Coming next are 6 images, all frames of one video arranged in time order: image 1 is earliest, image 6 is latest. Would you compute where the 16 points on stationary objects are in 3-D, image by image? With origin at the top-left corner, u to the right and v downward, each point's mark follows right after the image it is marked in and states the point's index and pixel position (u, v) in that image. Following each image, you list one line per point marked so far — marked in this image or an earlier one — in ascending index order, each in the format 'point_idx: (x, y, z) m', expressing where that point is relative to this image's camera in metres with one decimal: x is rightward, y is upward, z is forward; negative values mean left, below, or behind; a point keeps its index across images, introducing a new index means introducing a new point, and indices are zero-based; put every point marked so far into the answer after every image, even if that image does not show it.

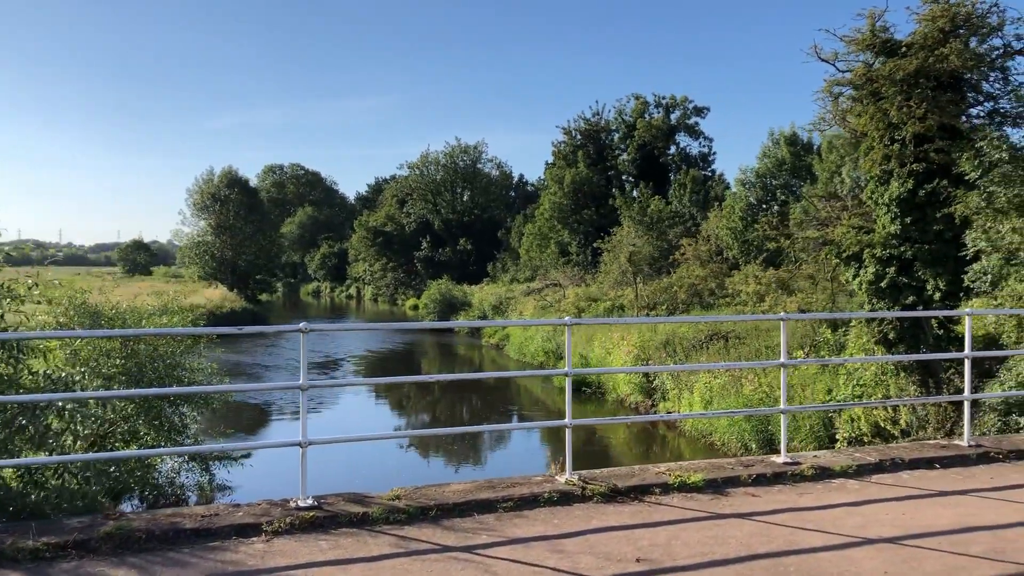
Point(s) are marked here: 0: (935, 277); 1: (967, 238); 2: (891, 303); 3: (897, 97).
0: (+6.0, +0.1, +13.0) m
1: (+6.0, +0.6, +12.3) m
2: (+5.6, -0.2, +13.8) m
3: (+5.1, +2.6, +12.8) m
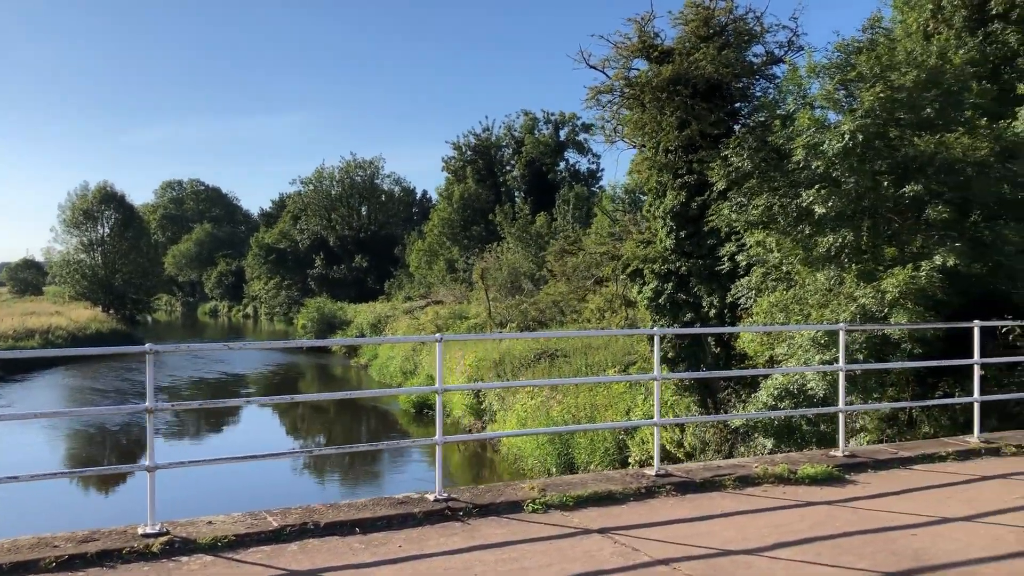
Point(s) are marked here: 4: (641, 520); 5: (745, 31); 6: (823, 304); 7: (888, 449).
0: (+2.7, -0.1, +12.6) m
1: (+2.7, +0.4, +11.9) m
2: (+2.3, -0.5, +13.3) m
3: (+1.8, +2.4, +12.3) m
4: (+0.5, -0.9, +3.7) m
5: (+3.0, +3.3, +12.1) m
6: (+3.3, -0.2, +10.0) m
7: (+2.0, -0.9, +5.0) m
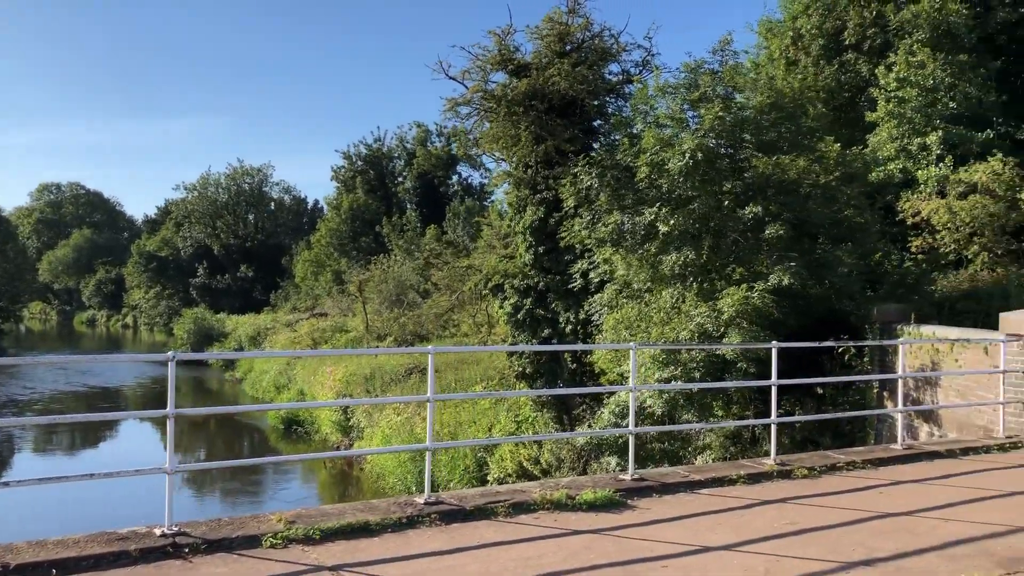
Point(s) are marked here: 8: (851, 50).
0: (+0.7, -0.3, +12.5) m
1: (+0.9, +0.2, +11.8) m
2: (+0.2, -0.7, +13.2) m
3: (0.0, +2.2, +12.2) m
4: (-0.5, -1.0, +3.4) m
5: (+1.1, +3.1, +12.1) m
6: (+1.7, -0.3, +10.0) m
7: (+0.9, -1.0, +4.9) m
8: (+6.1, +4.3, +16.7) m
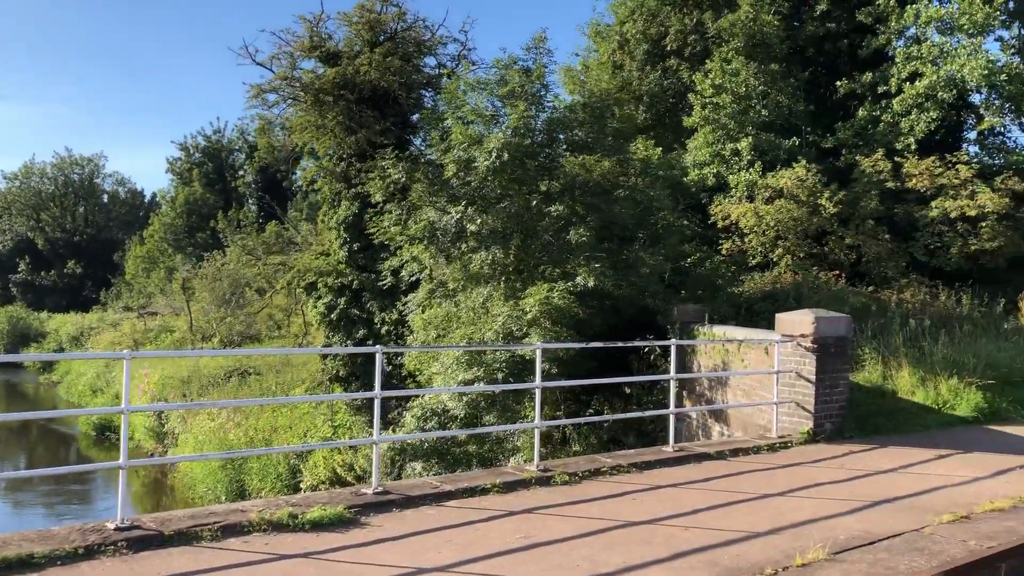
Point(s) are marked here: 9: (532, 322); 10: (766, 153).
0: (-1.7, -0.3, +12.1) m
1: (-1.5, +0.3, +11.4) m
2: (-2.3, -0.7, +12.7) m
3: (-2.4, +2.2, +11.6) m
4: (-1.5, -1.0, +2.9) m
5: (-1.2, +3.1, +11.8) m
6: (-0.4, -0.3, +9.7) m
7: (-0.4, -1.0, +4.6) m
8: (+3.0, +4.2, +17.0) m
9: (+0.2, -0.3, +9.1) m
10: (+3.9, +2.1, +14.5) m
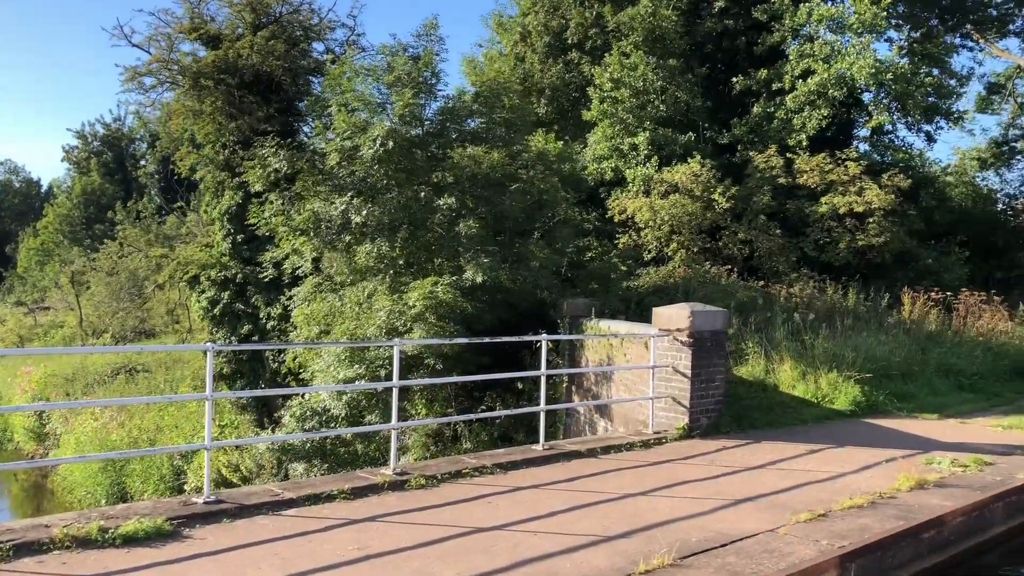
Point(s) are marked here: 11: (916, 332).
0: (-3.1, -0.2, +11.6) m
1: (-2.8, +0.3, +11.0) m
2: (-3.7, -0.6, +12.2) m
3: (-3.7, +2.3, +11.1) m
4: (-2.0, -0.9, +2.5) m
5: (-2.5, +3.2, +11.4) m
6: (-1.6, -0.3, +9.4) m
7: (-1.1, -0.9, +4.3) m
8: (+1.1, +4.3, +17.0) m
9: (-0.9, -0.3, +8.8) m
10: (+2.4, +2.2, +14.5) m
11: (+4.4, -0.5, +10.2) m
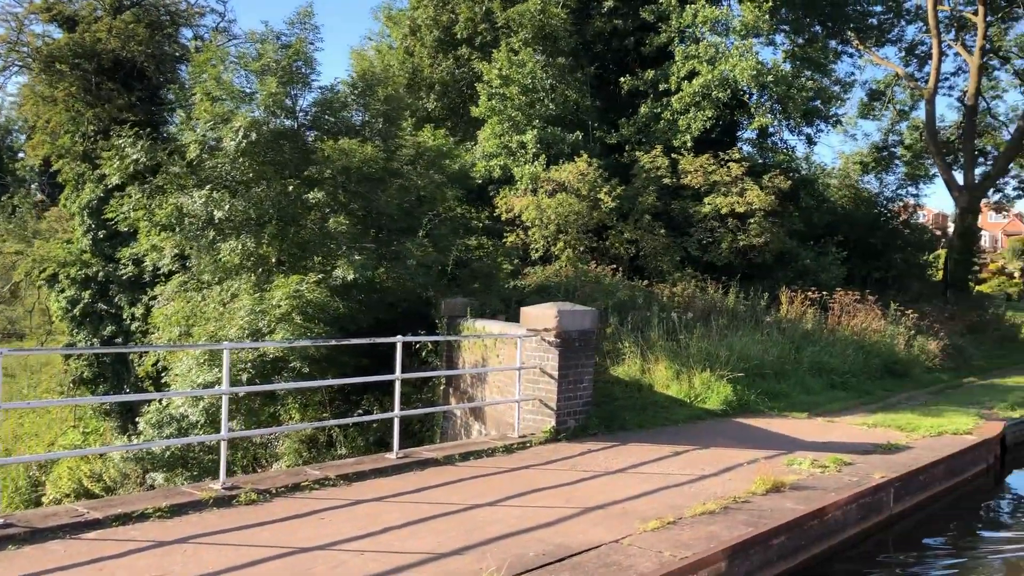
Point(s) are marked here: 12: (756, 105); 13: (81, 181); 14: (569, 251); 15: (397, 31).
0: (-4.5, -0.2, +11.0) m
1: (-4.1, +0.3, +10.4) m
2: (-5.2, -0.6, +11.4) m
3: (-5.1, +2.3, +10.4) m
4: (-2.6, -0.9, +2.0) m
5: (-4.0, +3.2, +10.8) m
6: (-2.8, -0.3, +8.9) m
7: (-1.8, -0.9, +3.9) m
8: (-0.8, +4.4, +16.7) m
9: (-2.1, -0.3, +8.4) m
10: (+0.6, +2.2, +14.4) m
11: (+3.1, -0.5, +10.4) m
12: (+3.8, +2.9, +14.7) m
13: (-5.2, +1.3, +11.1) m
14: (+0.8, +0.5, +12.8) m
15: (-2.2, +4.8, +17.4) m
